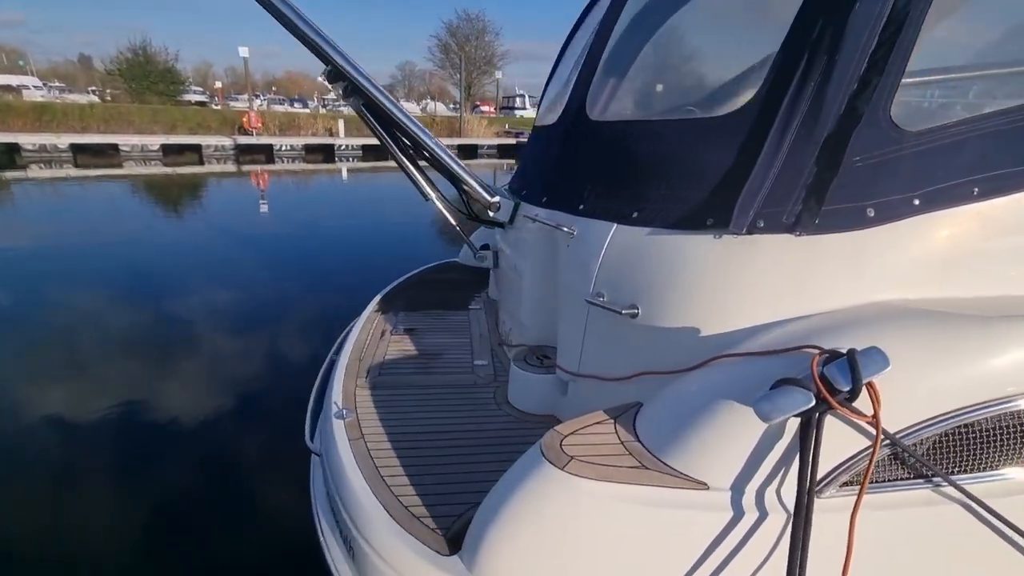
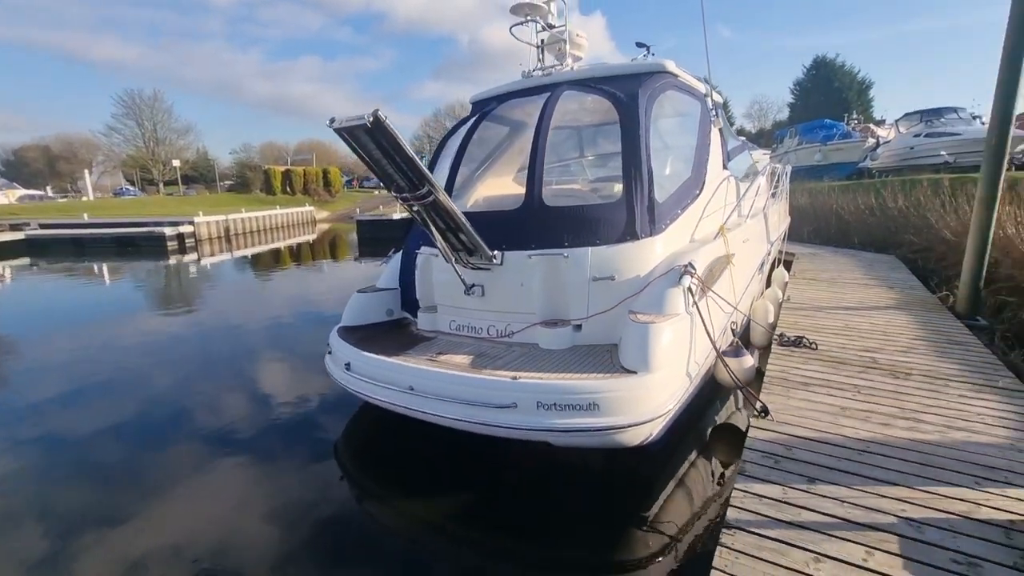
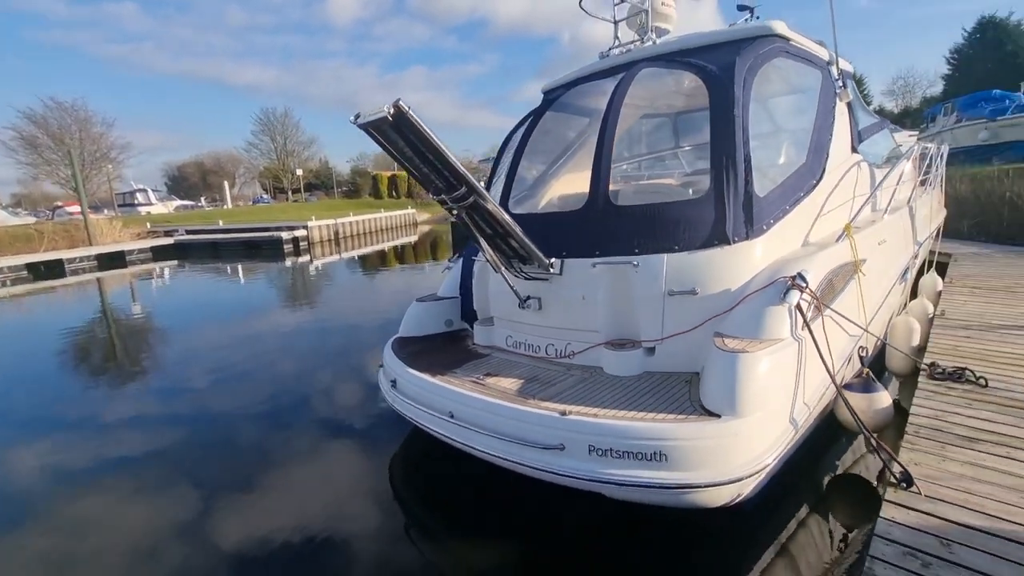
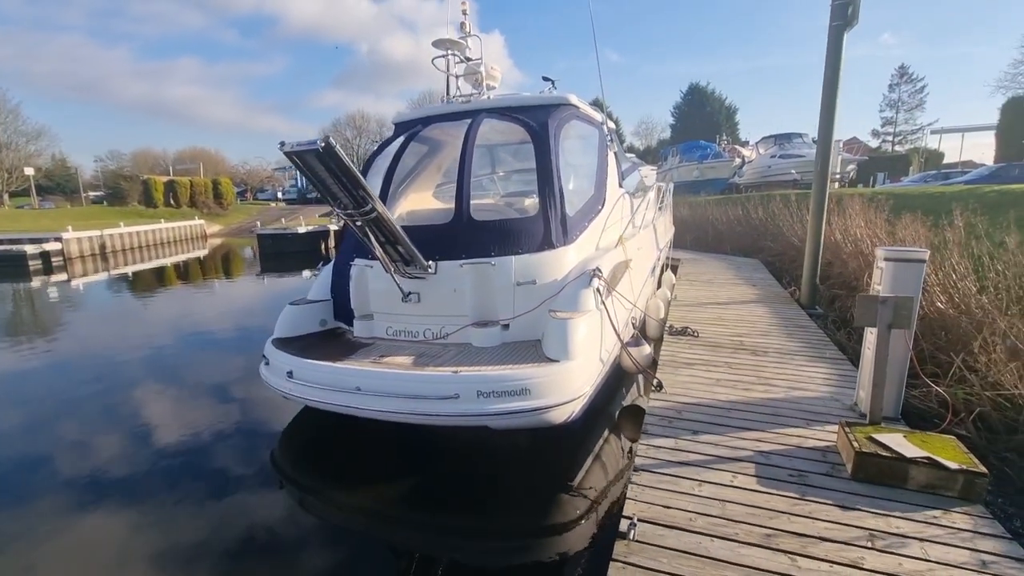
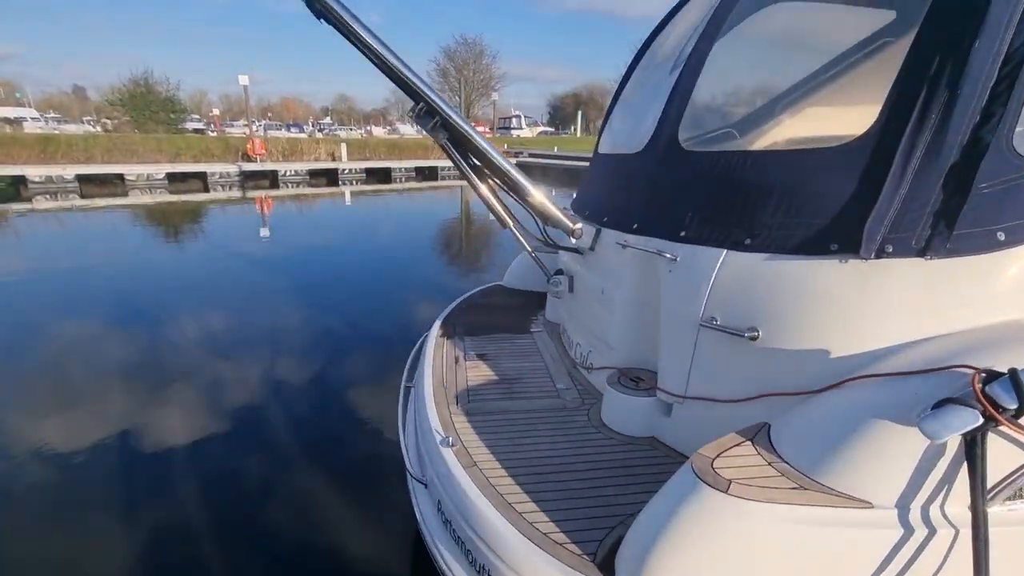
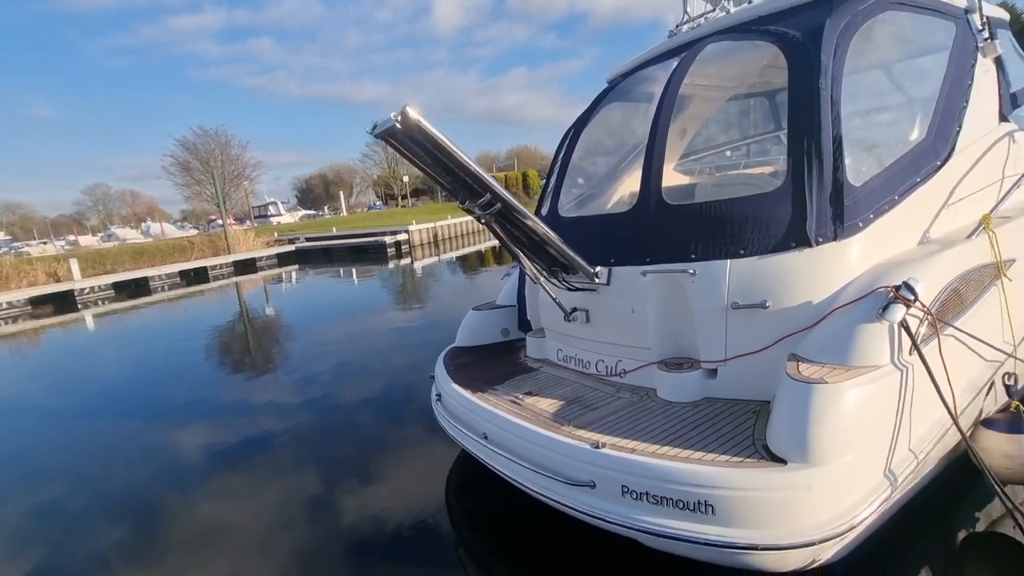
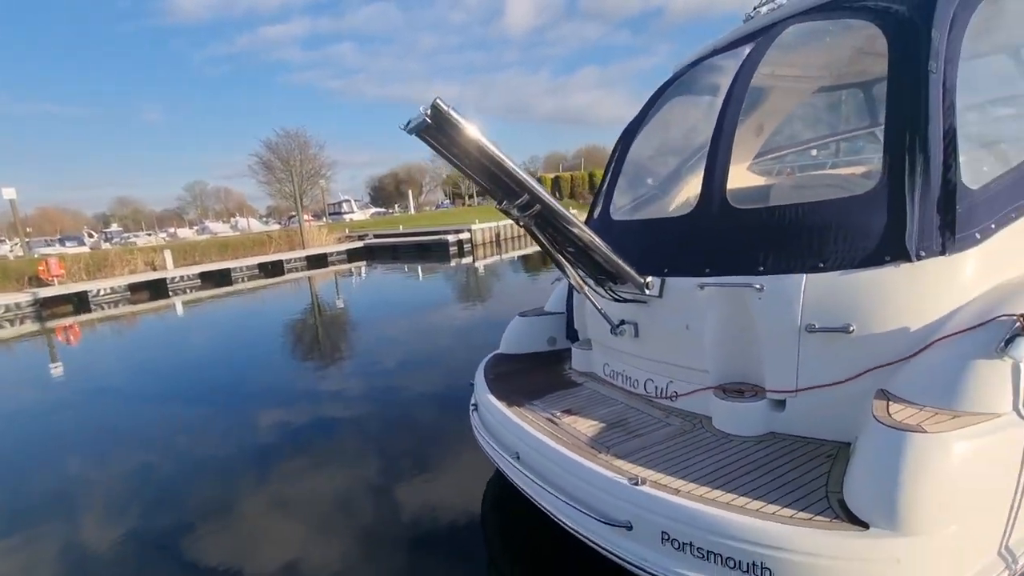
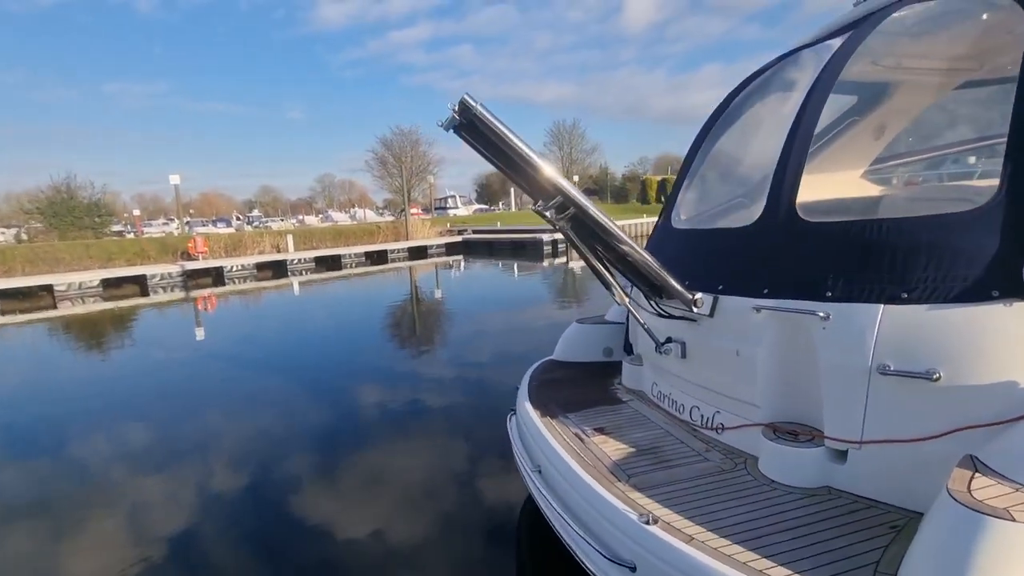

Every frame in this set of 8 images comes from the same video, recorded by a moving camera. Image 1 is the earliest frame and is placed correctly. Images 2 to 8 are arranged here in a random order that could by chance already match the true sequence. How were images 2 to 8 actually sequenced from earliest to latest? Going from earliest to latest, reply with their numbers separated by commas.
5, 8, 7, 6, 3, 2, 4
